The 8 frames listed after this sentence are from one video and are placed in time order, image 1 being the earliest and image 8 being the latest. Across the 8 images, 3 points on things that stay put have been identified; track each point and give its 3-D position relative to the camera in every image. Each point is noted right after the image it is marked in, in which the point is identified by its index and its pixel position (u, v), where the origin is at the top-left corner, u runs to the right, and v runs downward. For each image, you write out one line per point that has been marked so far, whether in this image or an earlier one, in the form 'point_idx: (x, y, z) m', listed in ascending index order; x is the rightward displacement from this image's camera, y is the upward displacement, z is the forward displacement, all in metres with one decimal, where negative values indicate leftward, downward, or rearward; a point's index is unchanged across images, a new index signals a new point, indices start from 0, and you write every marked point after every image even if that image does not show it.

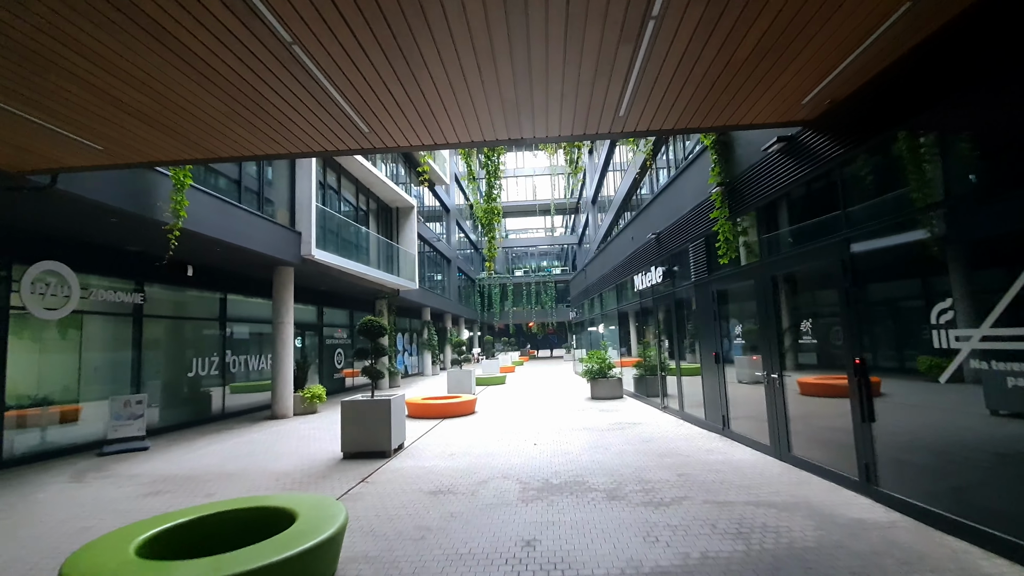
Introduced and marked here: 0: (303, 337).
0: (-6.8, -1.6, +15.4) m
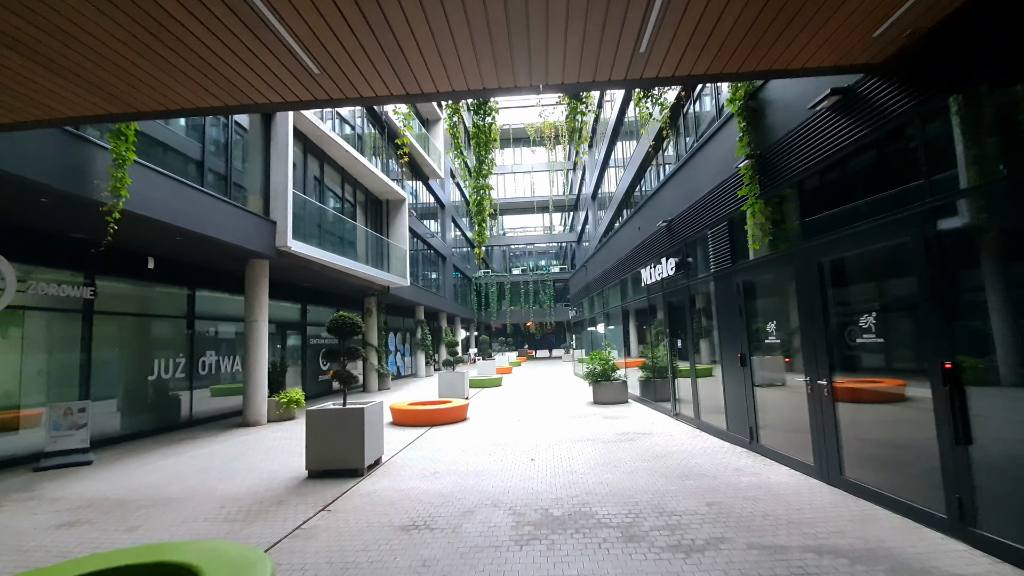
0: (-6.9, -1.5, +14.3) m
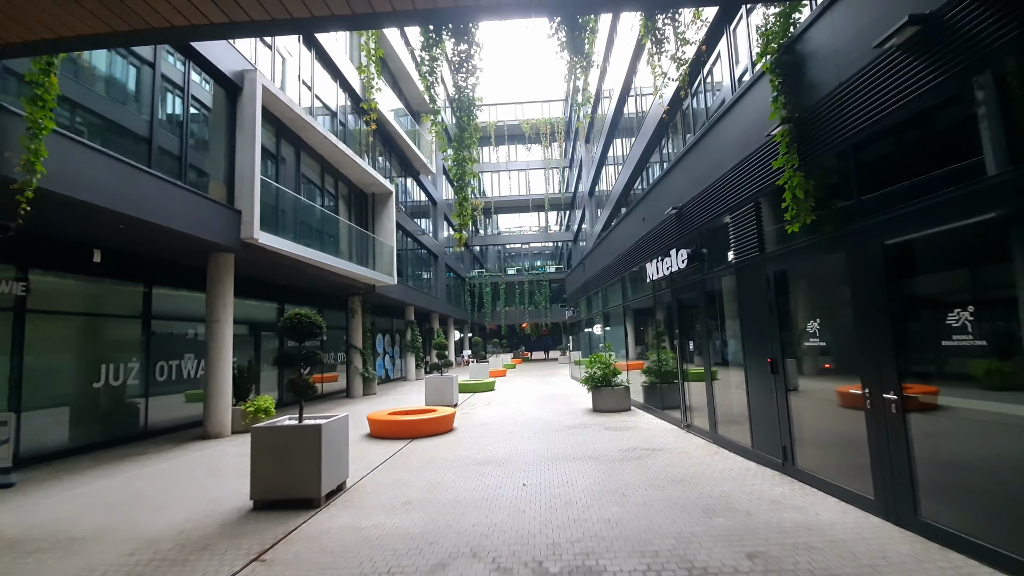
0: (-7.1, -1.4, +13.2) m
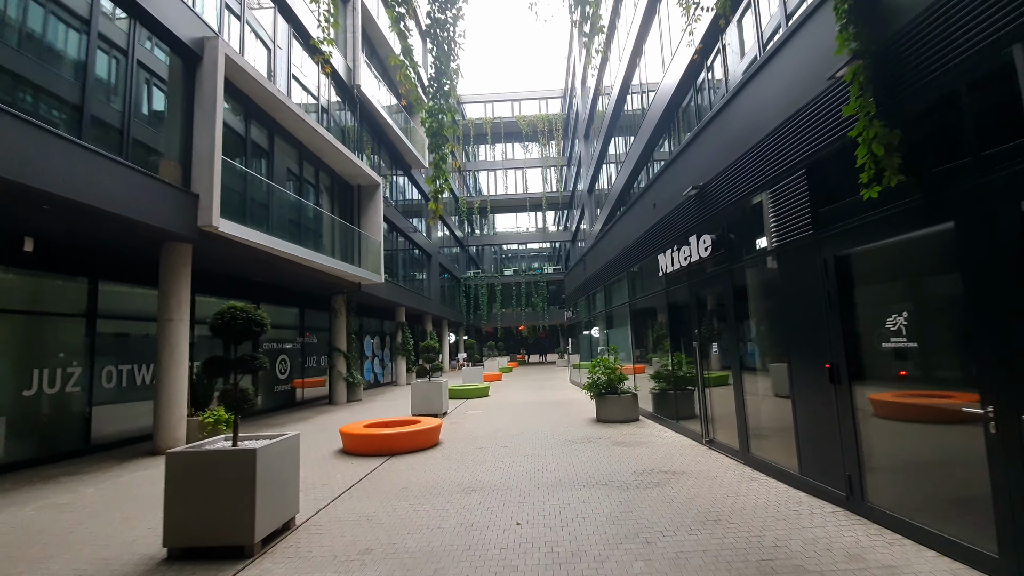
0: (-7.2, -1.3, +12.0) m
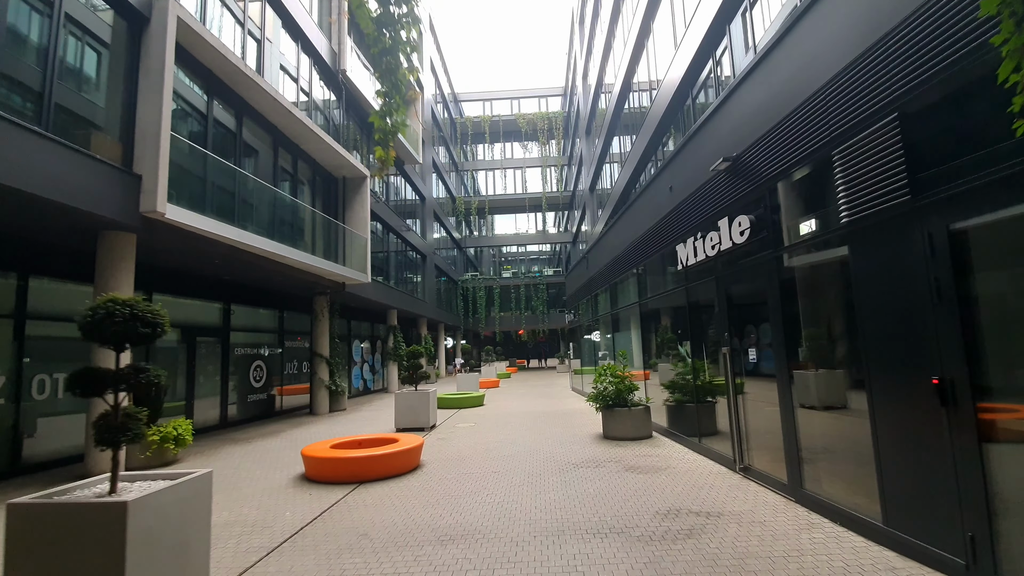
0: (-7.3, -1.3, +10.8) m
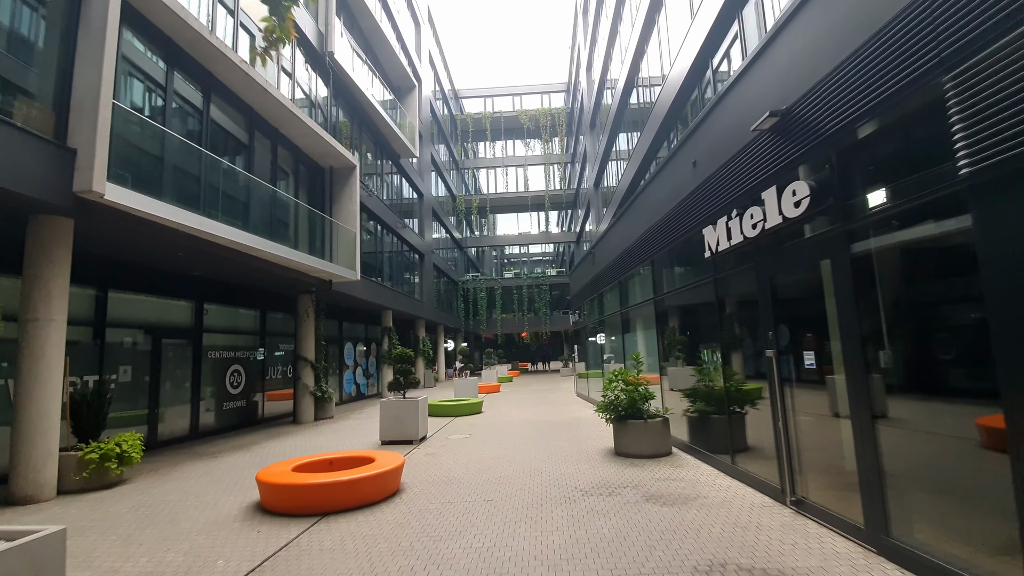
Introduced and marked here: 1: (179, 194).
0: (-7.3, -1.2, +9.7) m
1: (-5.6, +1.6, +8.0) m
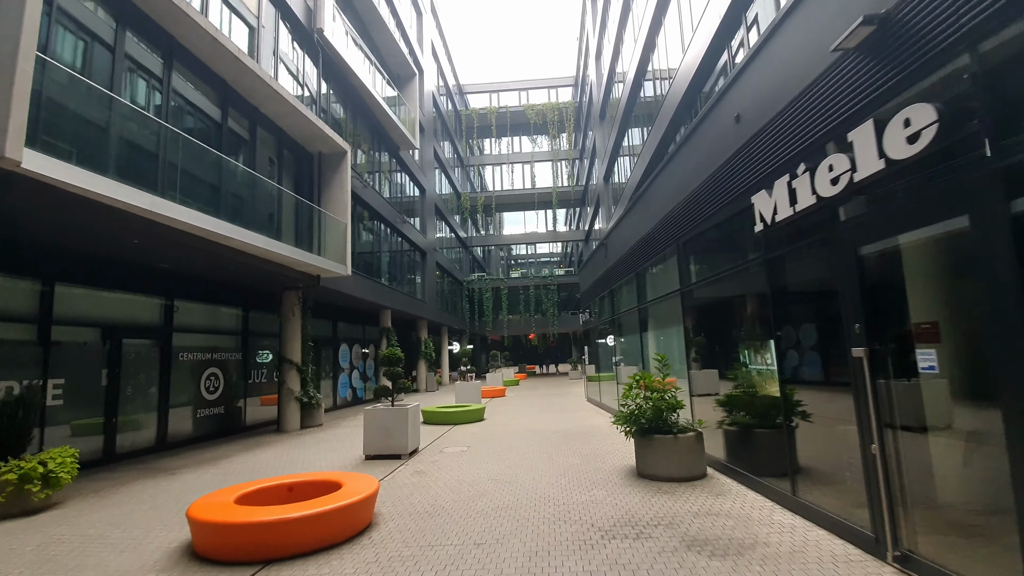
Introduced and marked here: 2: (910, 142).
0: (-7.3, -1.1, +8.7) m
1: (-5.5, +1.7, +7.0) m
2: (+2.6, +0.9, +3.4) m
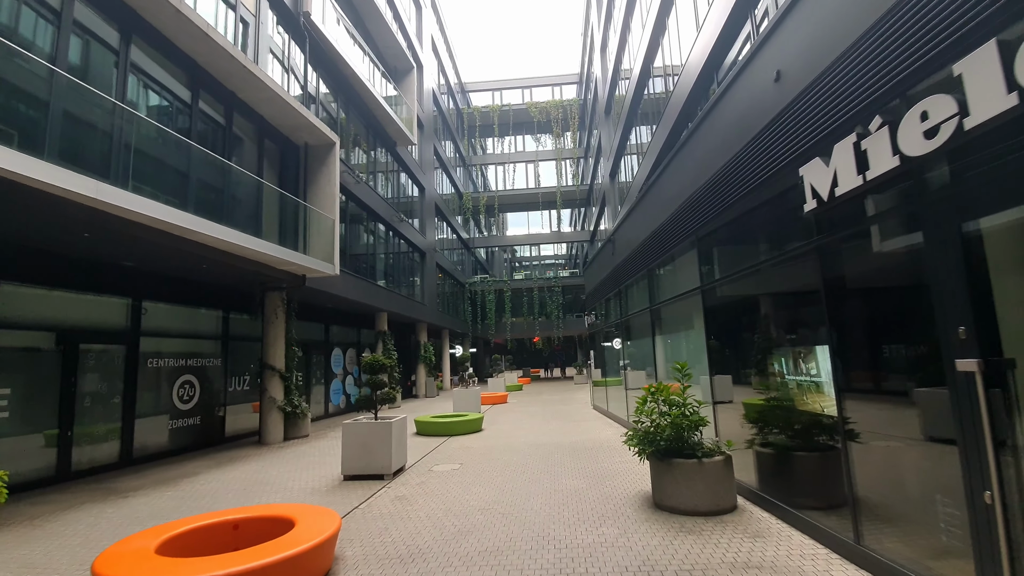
0: (-7.3, -1.1, +7.9) m
1: (-5.6, +1.7, +6.2) m
2: (+2.5, +1.0, +2.5) m
